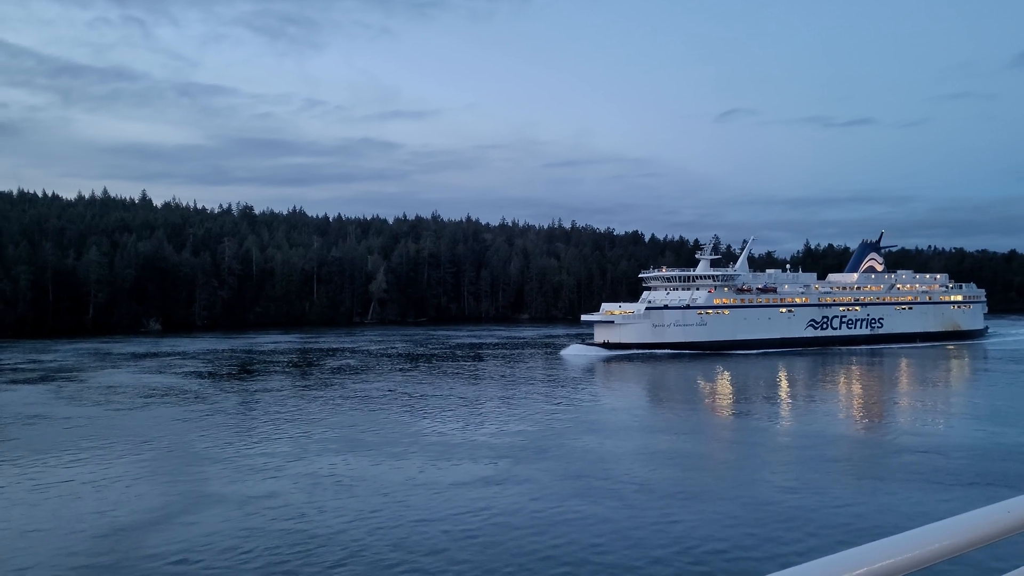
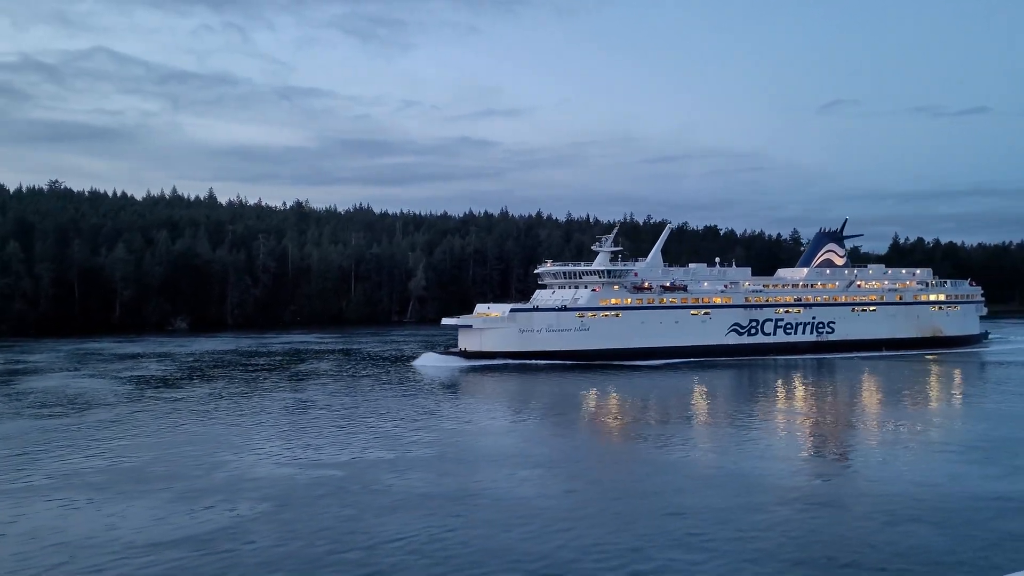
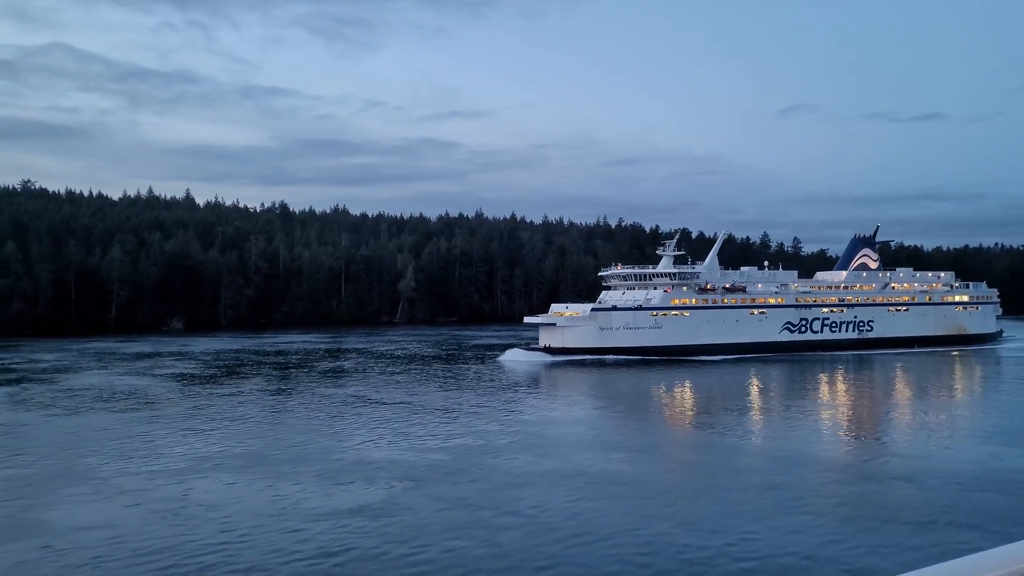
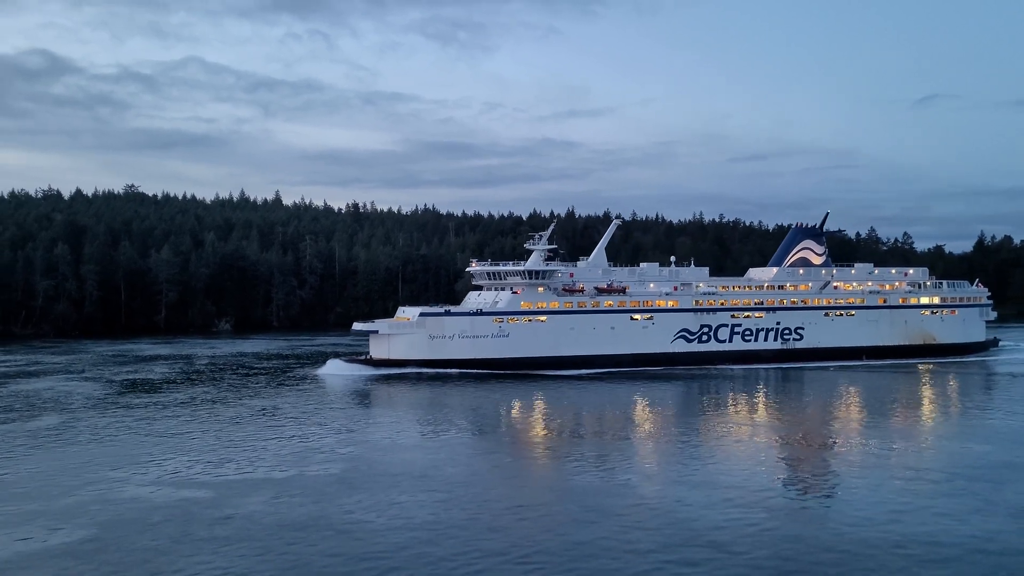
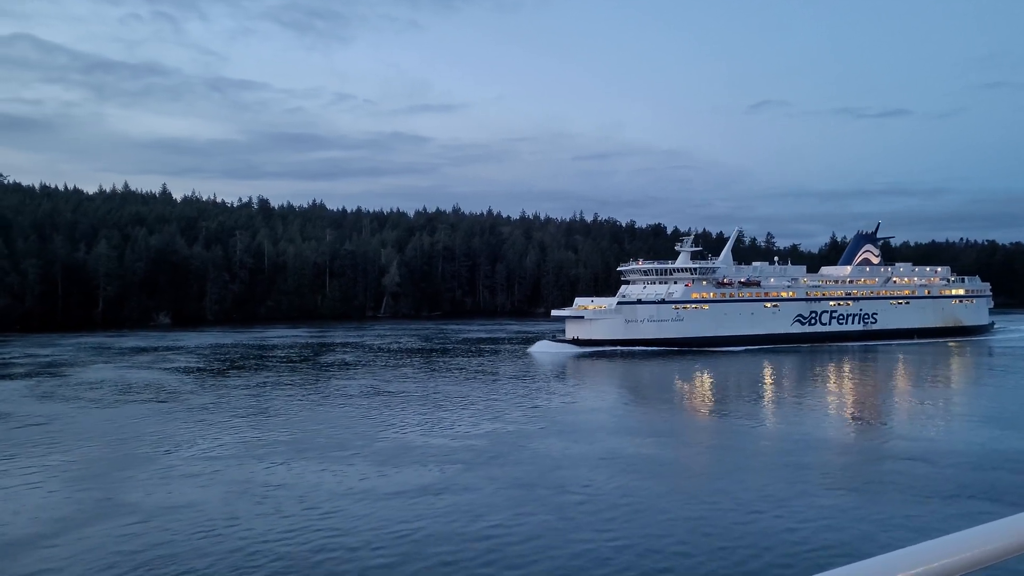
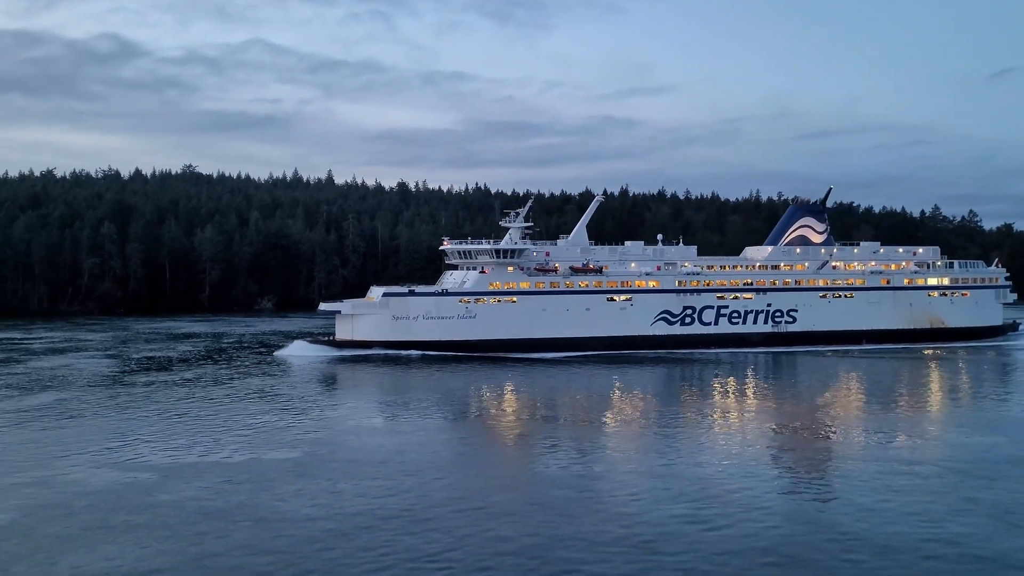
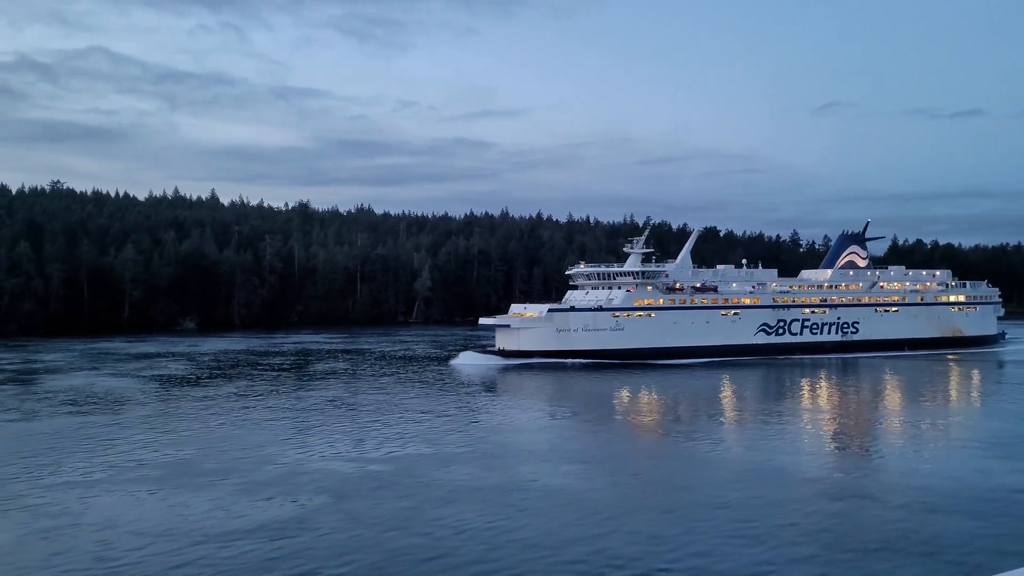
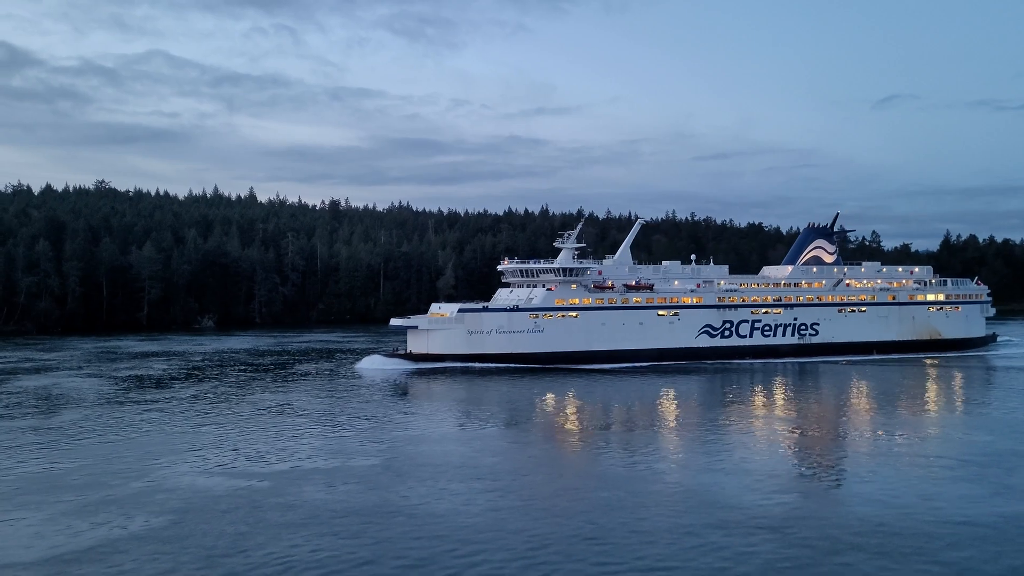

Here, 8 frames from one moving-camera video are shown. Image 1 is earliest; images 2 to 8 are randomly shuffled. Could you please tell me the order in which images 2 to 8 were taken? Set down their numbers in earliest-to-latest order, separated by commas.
5, 3, 7, 2, 8, 4, 6
